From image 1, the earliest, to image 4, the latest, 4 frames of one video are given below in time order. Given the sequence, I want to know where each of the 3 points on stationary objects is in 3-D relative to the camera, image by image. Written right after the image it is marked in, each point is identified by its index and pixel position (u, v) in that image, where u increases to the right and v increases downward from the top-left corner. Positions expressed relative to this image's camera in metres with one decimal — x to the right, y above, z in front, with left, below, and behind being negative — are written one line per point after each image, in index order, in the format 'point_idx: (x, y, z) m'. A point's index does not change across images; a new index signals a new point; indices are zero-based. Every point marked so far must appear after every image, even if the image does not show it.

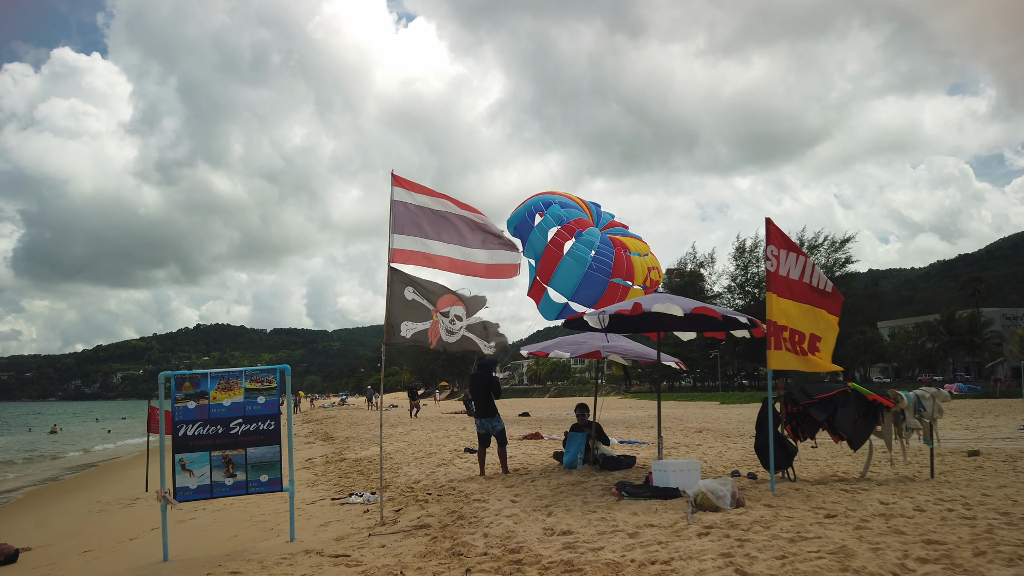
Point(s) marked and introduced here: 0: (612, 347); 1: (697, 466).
0: (+1.0, -0.6, +7.6) m
1: (+1.5, -1.4, +6.2) m
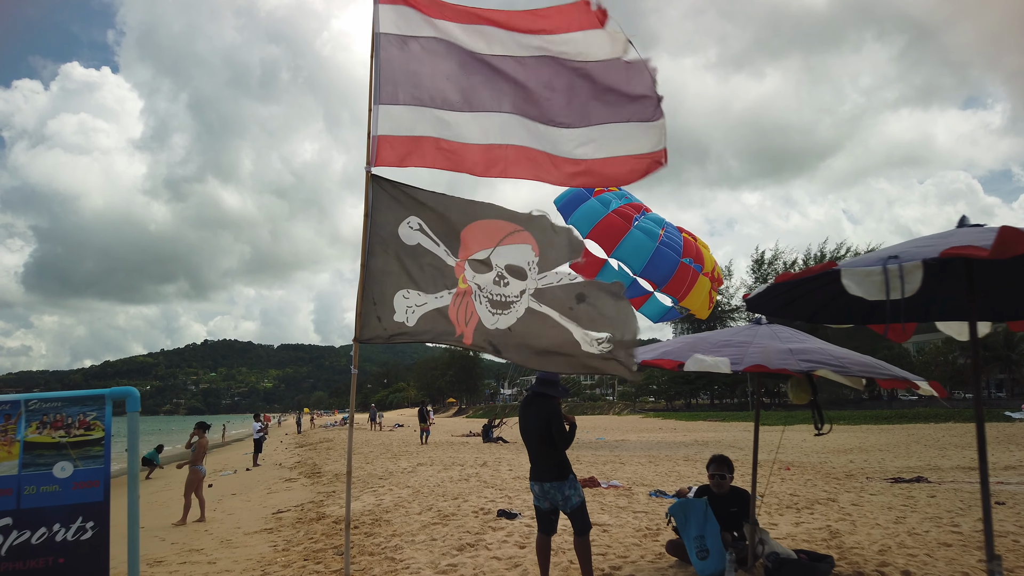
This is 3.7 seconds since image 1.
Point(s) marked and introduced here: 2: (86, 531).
0: (+1.5, -0.3, +3.9) m
1: (+2.0, -1.1, +2.5) m
2: (-1.5, -0.8, +2.7) m
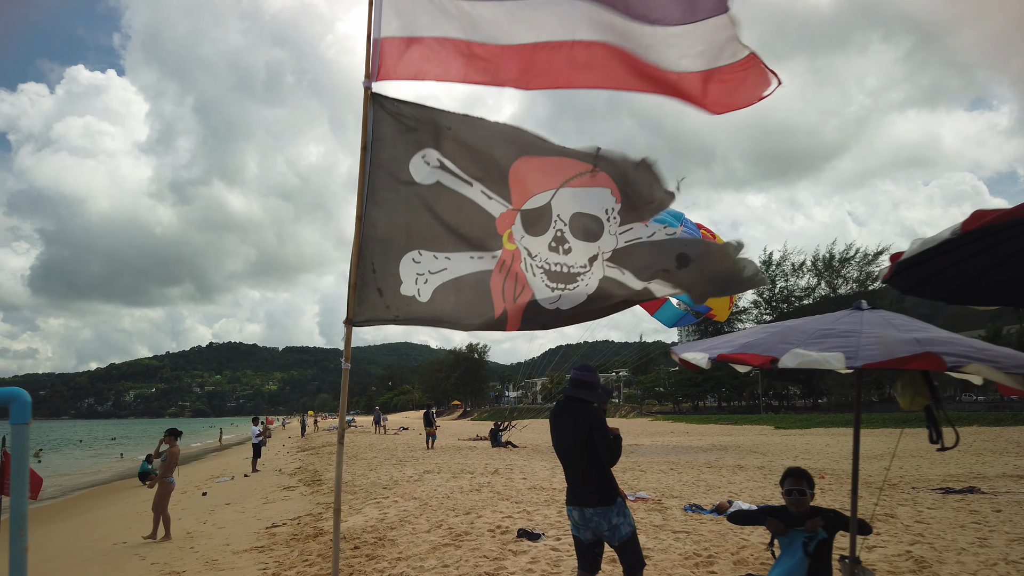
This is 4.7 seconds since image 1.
0: (+1.6, -0.2, +3.0) m
1: (+2.1, -1.0, +1.6) m
2: (-1.4, -0.7, +1.8) m
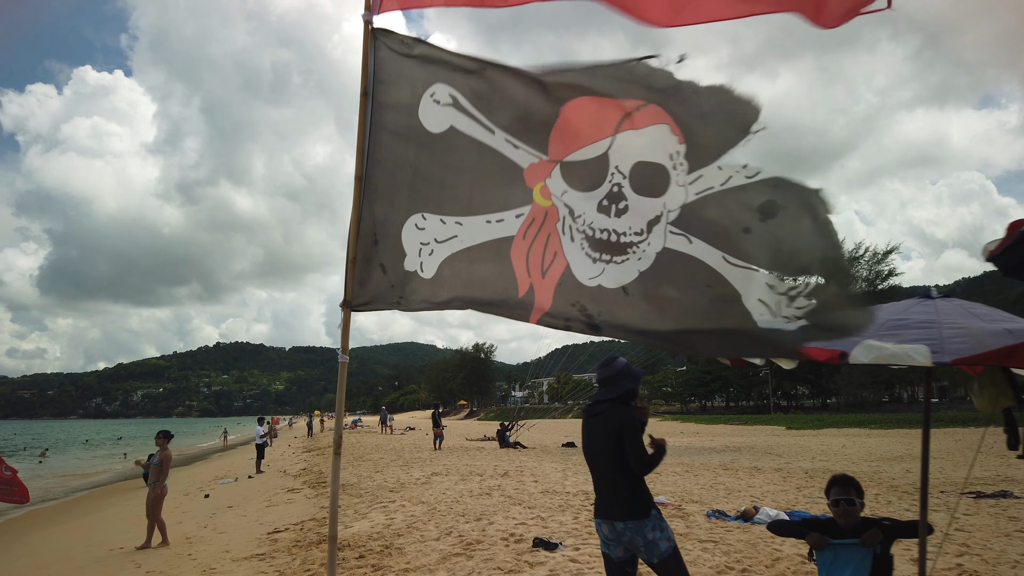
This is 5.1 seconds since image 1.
0: (+1.7, -0.2, +2.6) m
1: (+2.2, -1.0, +1.2) m
2: (-1.3, -0.7, +1.4) m
